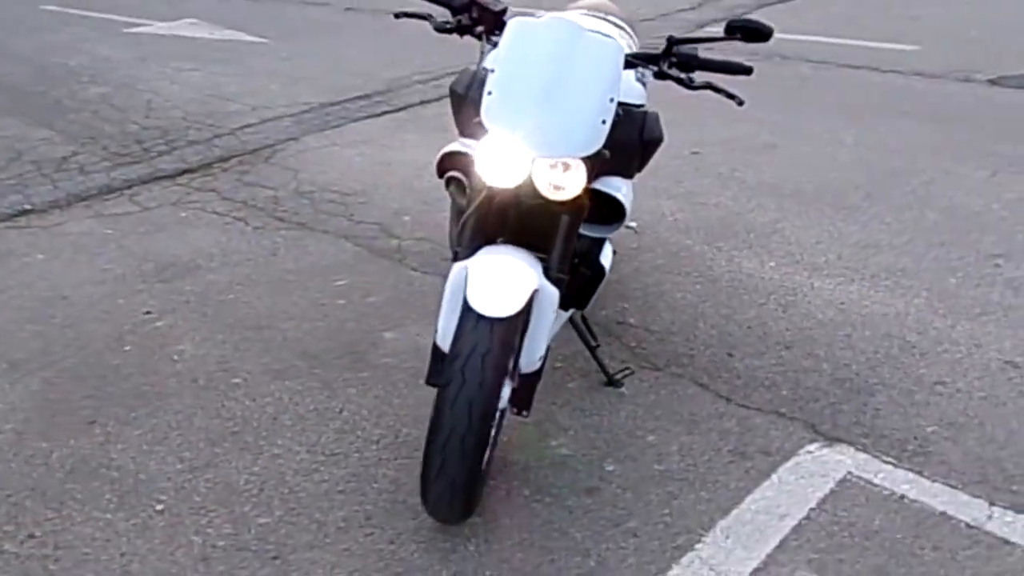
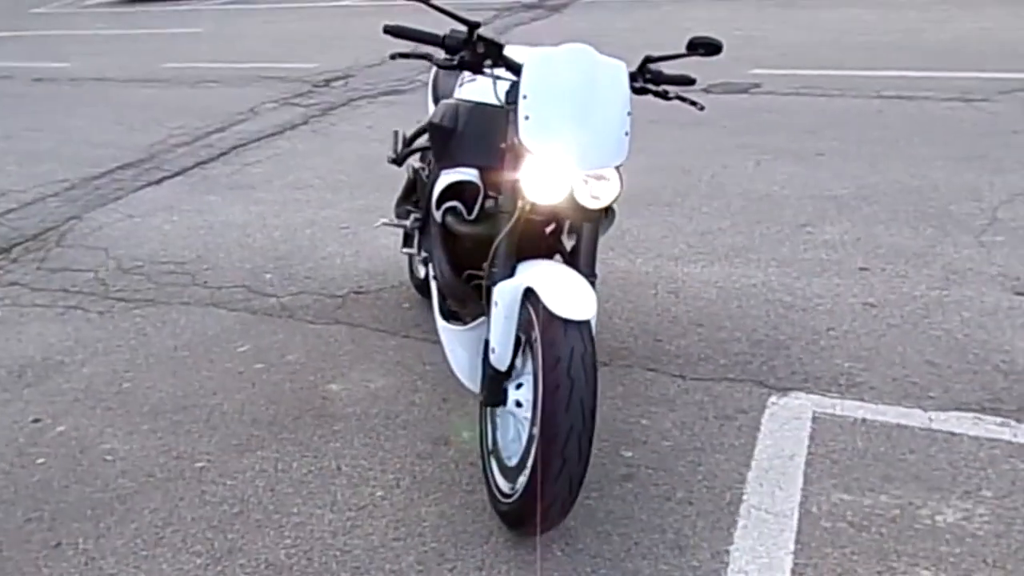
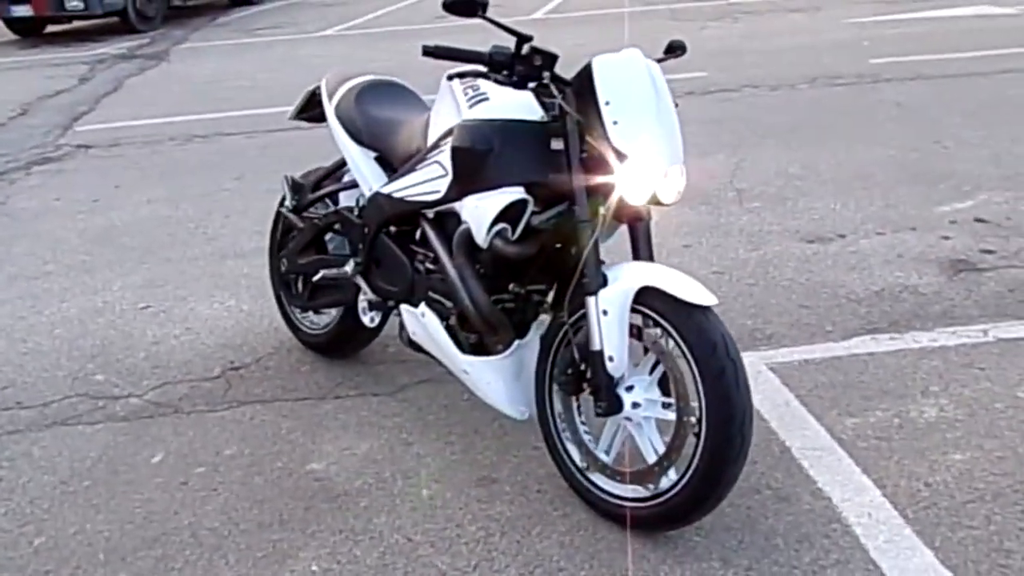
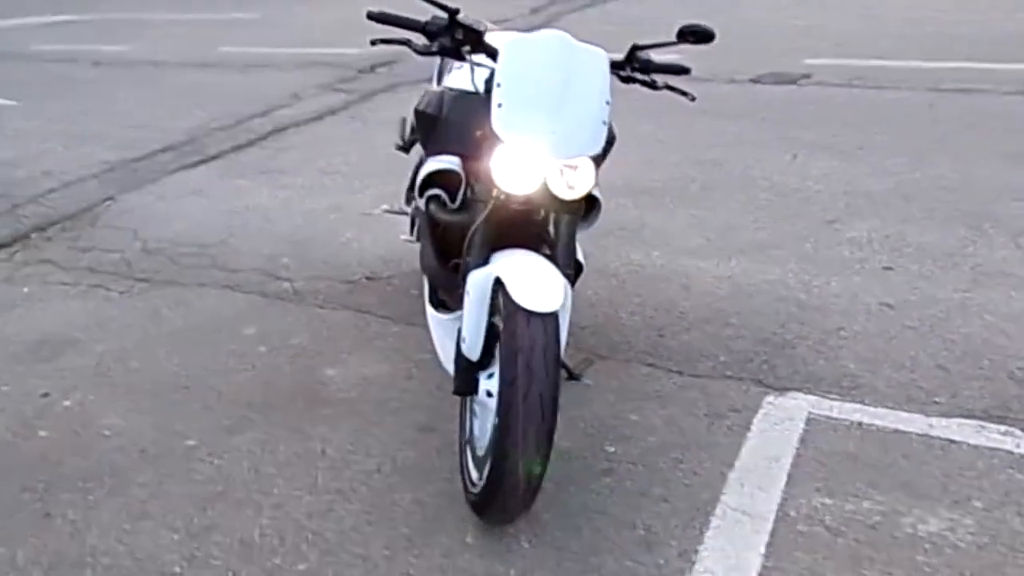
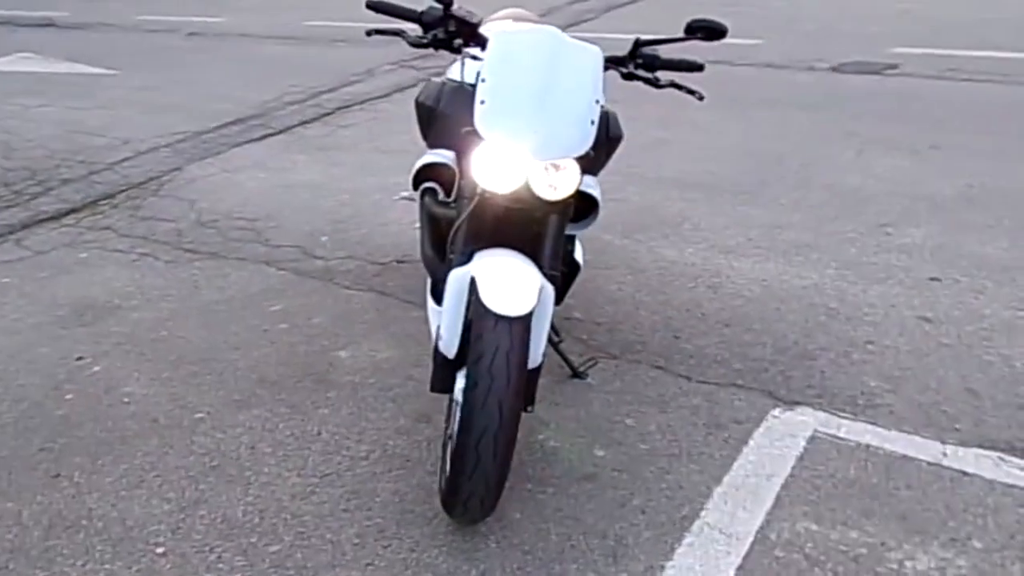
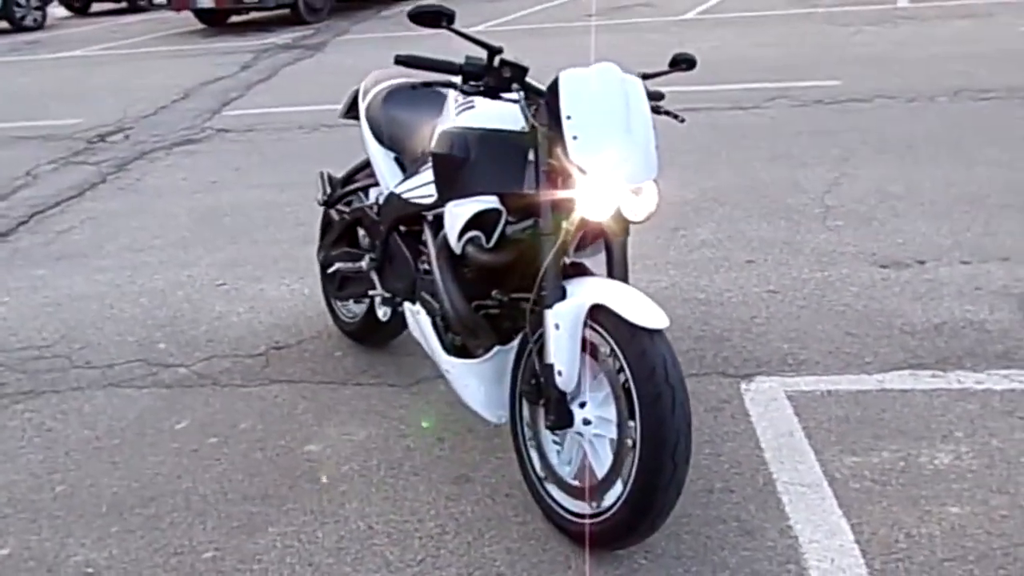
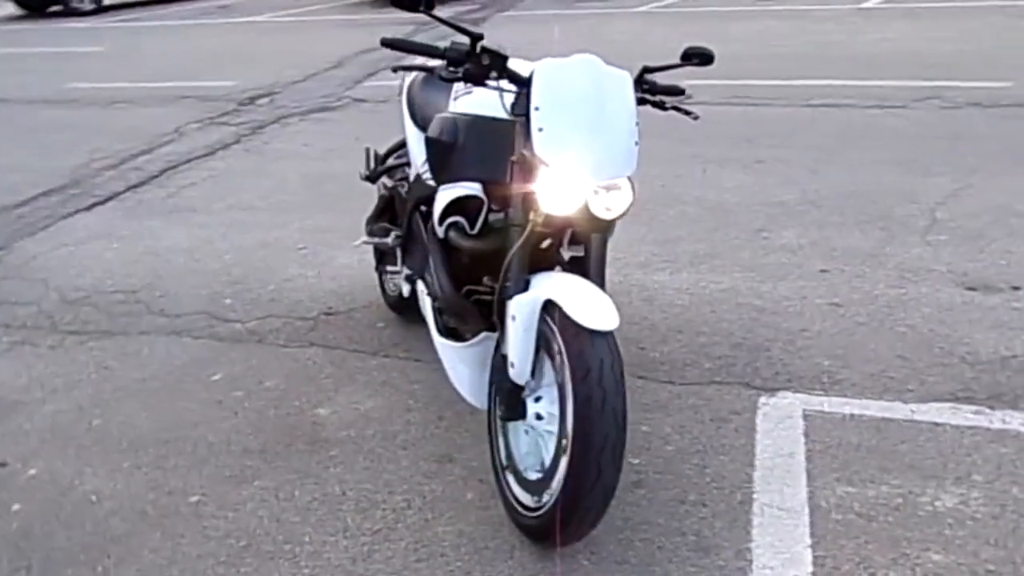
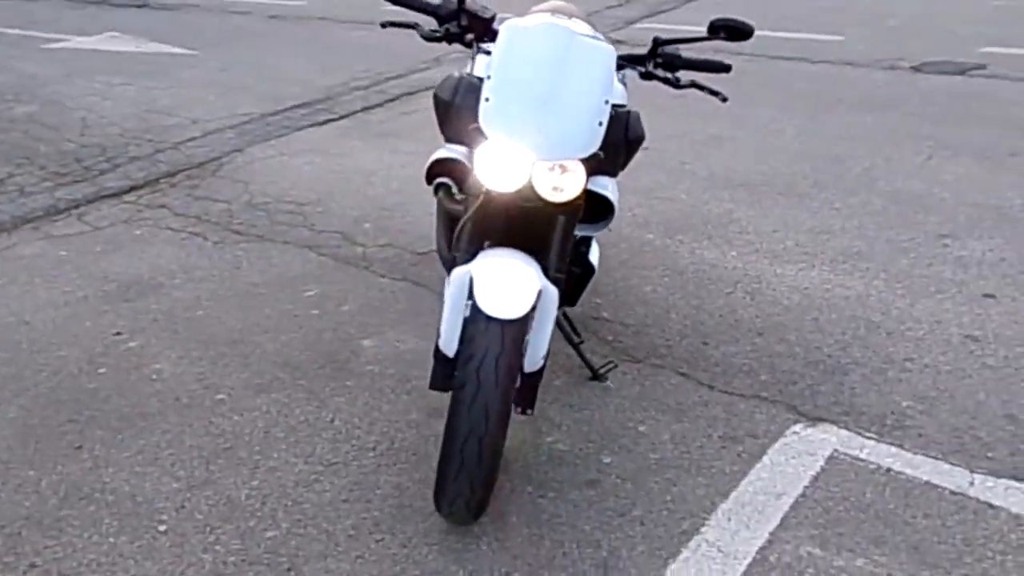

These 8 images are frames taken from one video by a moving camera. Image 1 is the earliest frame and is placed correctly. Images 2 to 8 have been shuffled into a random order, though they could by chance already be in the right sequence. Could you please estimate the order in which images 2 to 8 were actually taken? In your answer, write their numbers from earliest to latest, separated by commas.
8, 5, 4, 2, 7, 6, 3
